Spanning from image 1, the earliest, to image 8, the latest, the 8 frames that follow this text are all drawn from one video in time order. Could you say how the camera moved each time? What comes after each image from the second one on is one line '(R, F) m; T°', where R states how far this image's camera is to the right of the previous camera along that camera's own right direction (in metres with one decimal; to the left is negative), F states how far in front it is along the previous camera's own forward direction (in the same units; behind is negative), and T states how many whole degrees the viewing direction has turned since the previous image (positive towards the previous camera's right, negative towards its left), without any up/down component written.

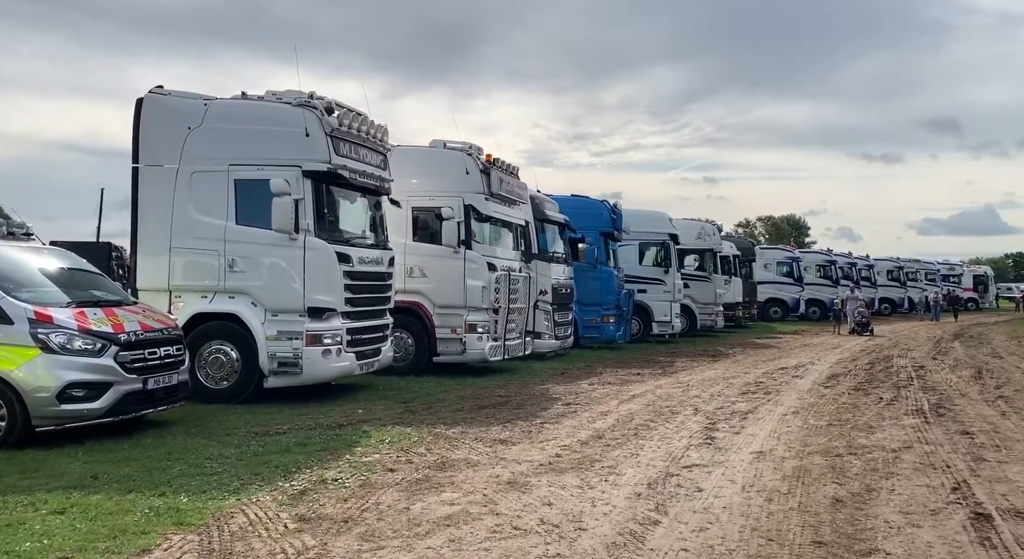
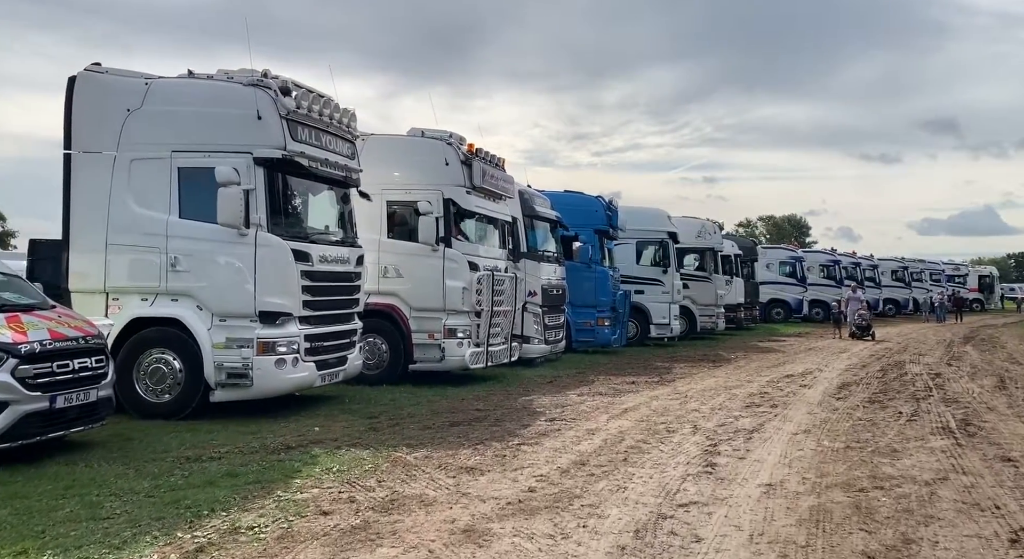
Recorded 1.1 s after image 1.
(+0.3, +1.2) m; 0°
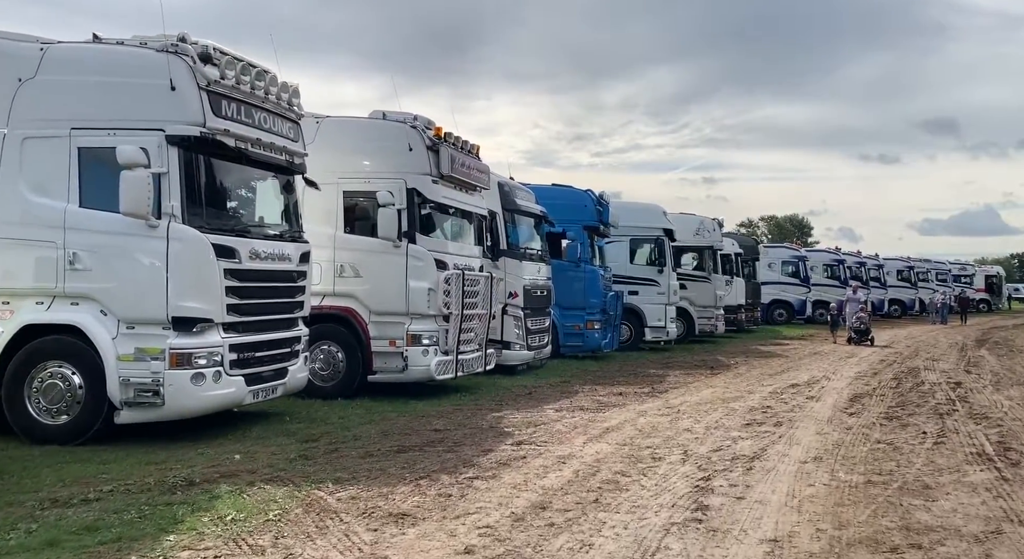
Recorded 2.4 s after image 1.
(+0.4, +1.5) m; 0°
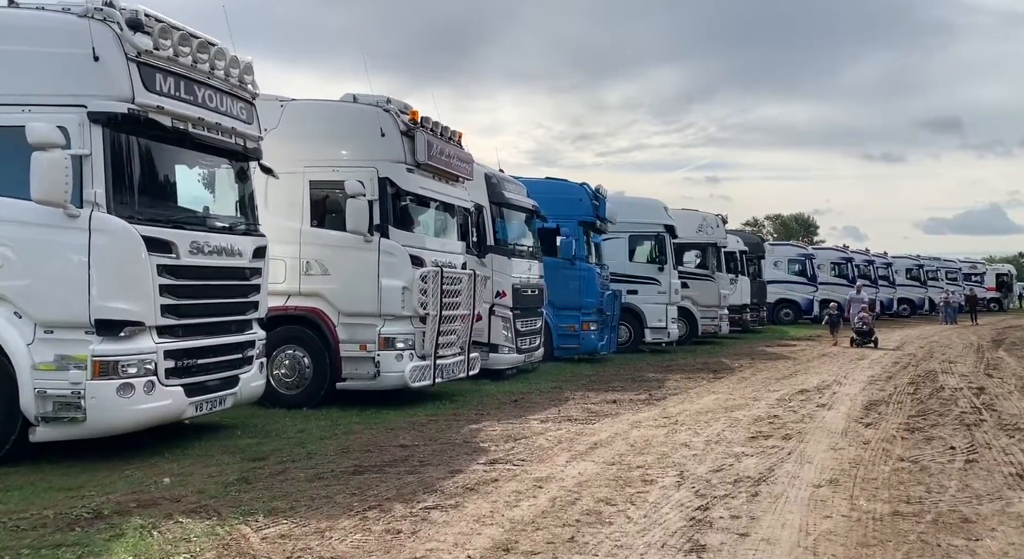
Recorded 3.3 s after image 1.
(+0.3, +1.1) m; 0°
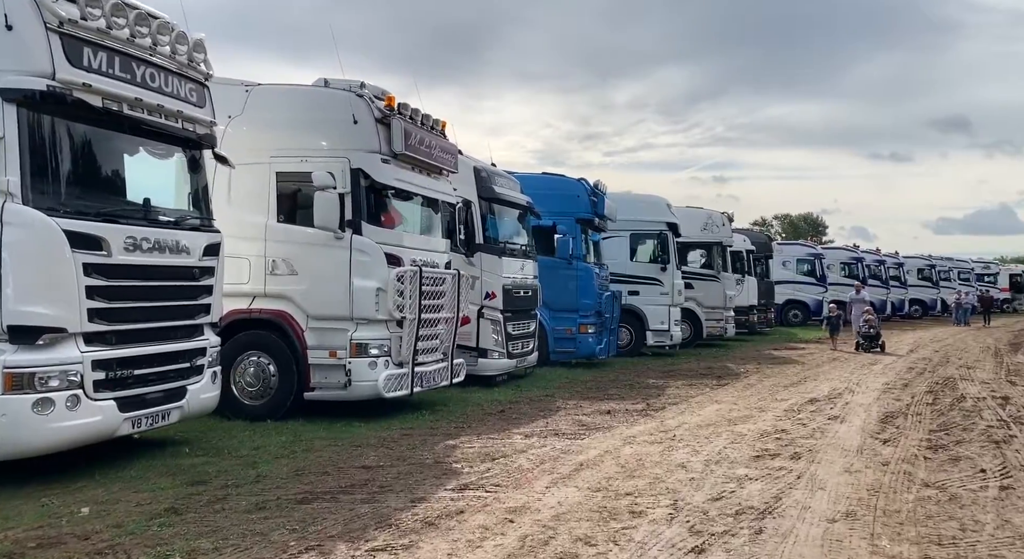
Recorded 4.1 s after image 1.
(+0.3, +0.9) m; 0°
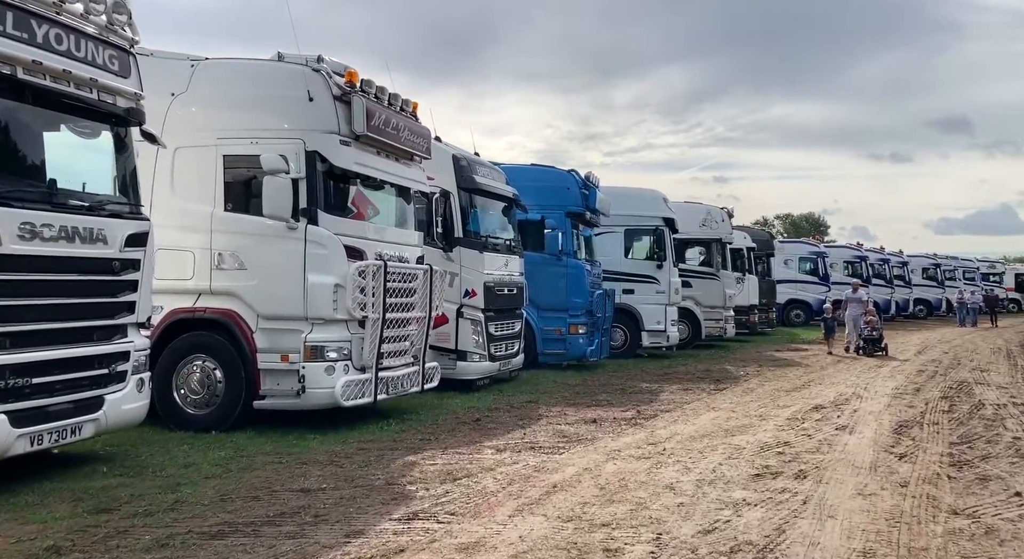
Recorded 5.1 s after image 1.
(+0.3, +1.1) m; 0°
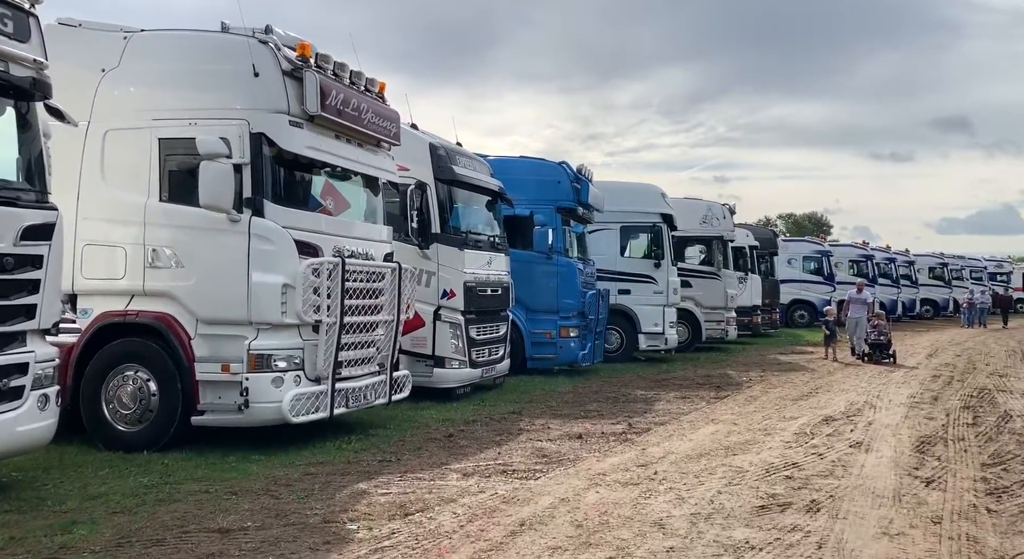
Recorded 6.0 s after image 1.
(+0.3, +1.1) m; 0°
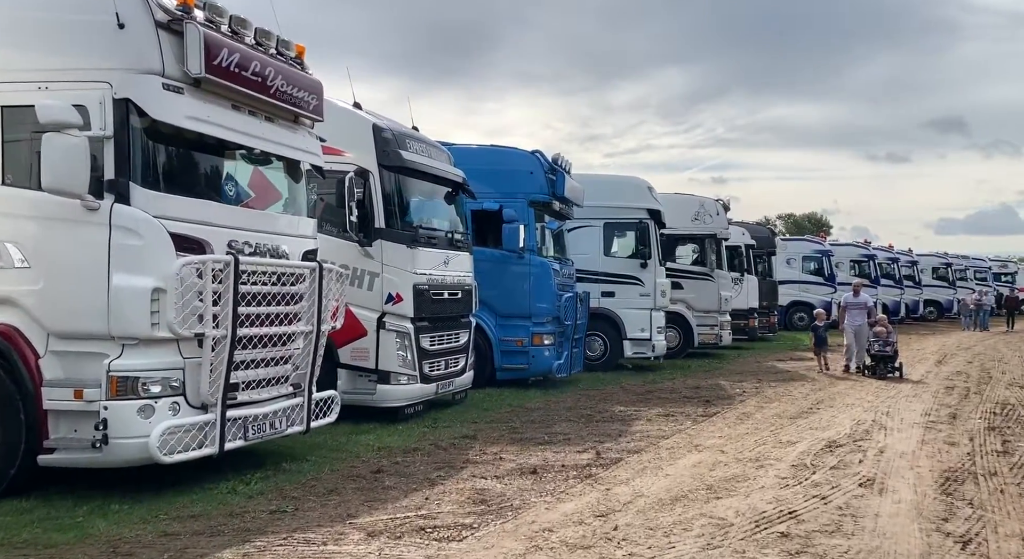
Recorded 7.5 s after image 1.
(+0.5, +1.7) m; 0°
